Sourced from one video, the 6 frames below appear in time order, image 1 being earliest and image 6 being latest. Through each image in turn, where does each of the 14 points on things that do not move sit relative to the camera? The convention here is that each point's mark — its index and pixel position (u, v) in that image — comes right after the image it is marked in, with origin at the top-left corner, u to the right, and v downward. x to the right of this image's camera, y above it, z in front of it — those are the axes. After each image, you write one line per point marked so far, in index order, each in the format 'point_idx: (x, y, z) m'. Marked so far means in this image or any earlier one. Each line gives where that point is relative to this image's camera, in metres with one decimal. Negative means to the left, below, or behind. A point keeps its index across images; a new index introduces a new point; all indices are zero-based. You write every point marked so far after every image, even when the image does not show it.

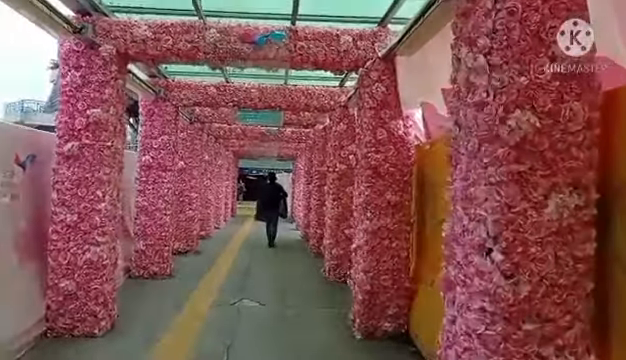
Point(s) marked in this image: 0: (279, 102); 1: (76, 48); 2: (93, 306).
0: (-0.6, +1.3, +10.3) m
1: (-2.5, +1.4, +6.4) m
2: (-2.4, -1.4, +6.5) m
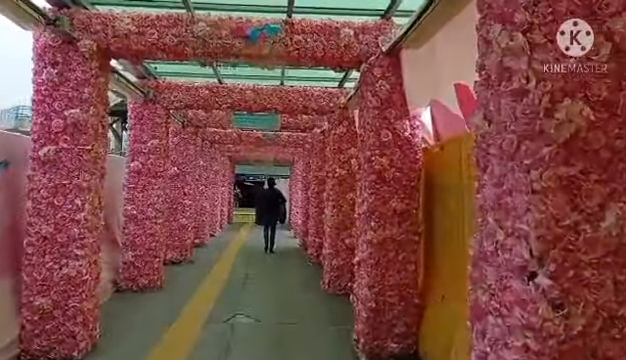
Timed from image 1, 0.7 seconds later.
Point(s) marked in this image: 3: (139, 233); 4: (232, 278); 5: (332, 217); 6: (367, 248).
0: (-0.6, +1.2, +9.8) m
1: (-2.5, +1.3, +5.8) m
2: (-2.4, -1.4, +5.9) m
3: (-2.8, -0.9, +9.5) m
4: (-1.6, -1.9, +11.5) m
5: (+0.3, -0.6, +9.8) m
6: (+0.5, -0.7, +6.1) m
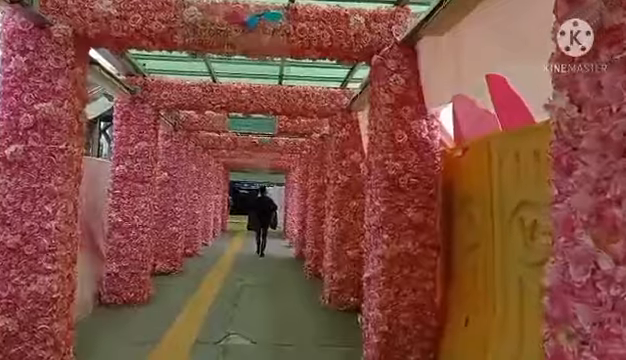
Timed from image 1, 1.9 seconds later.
0: (-0.6, +1.1, +9.1) m
1: (-2.5, +1.3, +5.1) m
2: (-2.3, -1.5, +5.1) m
3: (-2.8, -0.9, +8.8) m
4: (-1.6, -2.0, +10.8) m
5: (+0.3, -0.7, +9.1) m
6: (+0.6, -0.7, +5.4) m
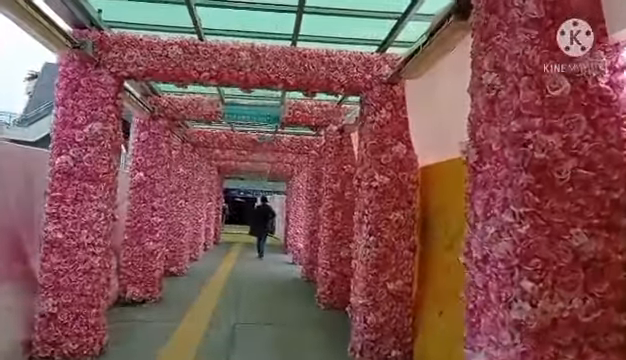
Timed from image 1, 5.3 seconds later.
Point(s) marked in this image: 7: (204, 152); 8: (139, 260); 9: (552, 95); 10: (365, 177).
0: (-0.3, +1.1, +6.4) m
1: (-2.2, +1.4, +2.4) m
2: (-2.0, -1.4, +2.4) m
3: (-2.5, -0.9, +6.1) m
4: (-1.3, -2.0, +8.1) m
5: (+0.6, -0.7, +6.4) m
6: (+0.9, -0.7, +2.7) m
7: (-2.9, +0.7, +15.8) m
8: (-2.9, -1.3, +9.8) m
9: (+1.1, +0.4, +2.7) m
10: (+0.6, 0.0, +6.5) m
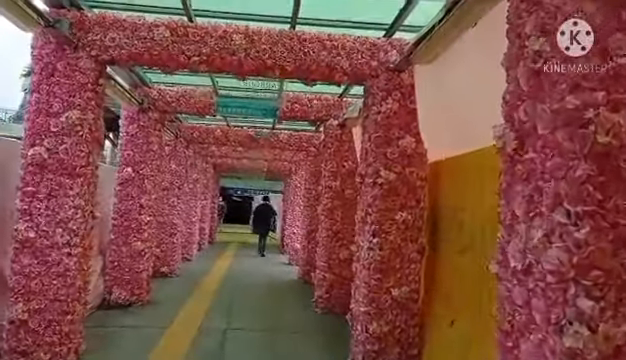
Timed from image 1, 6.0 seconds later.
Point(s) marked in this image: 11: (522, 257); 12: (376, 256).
0: (-0.3, +1.2, +5.8) m
1: (-2.1, +1.4, +1.9) m
2: (-2.1, -1.3, +1.8) m
3: (-2.5, -0.8, +5.5) m
4: (-1.4, -2.0, +7.5) m
5: (+0.6, -0.7, +5.8) m
6: (+0.9, -0.7, +2.1) m
7: (-2.9, +0.8, +15.2) m
8: (-2.9, -1.3, +9.2) m
9: (+1.1, +0.4, +2.1) m
10: (+0.6, +0.1, +5.9) m
11: (+0.8, -0.3, +2.3) m
12: (+0.6, -0.7, +5.8) m
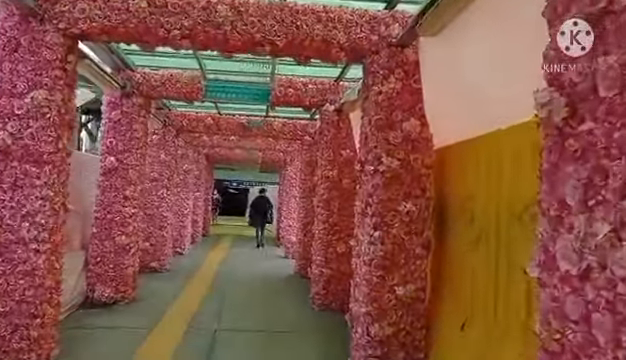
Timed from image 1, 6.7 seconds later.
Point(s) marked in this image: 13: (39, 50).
0: (-0.4, +1.3, +5.3) m
1: (-2.2, +1.5, +1.3) m
2: (-2.1, -1.3, +1.3) m
3: (-2.5, -0.8, +4.9) m
4: (-1.4, -1.9, +7.0) m
5: (+0.5, -0.6, +5.3) m
6: (+0.9, -0.6, +1.6) m
7: (-3.0, +1.0, +14.6) m
8: (-3.0, -1.1, +8.7) m
9: (+1.0, +0.5, +1.5) m
10: (+0.5, +0.2, +5.4) m
11: (+0.8, -0.2, +1.8) m
12: (+0.6, -0.6, +5.3) m
13: (-2.3, +1.1, +5.0) m
